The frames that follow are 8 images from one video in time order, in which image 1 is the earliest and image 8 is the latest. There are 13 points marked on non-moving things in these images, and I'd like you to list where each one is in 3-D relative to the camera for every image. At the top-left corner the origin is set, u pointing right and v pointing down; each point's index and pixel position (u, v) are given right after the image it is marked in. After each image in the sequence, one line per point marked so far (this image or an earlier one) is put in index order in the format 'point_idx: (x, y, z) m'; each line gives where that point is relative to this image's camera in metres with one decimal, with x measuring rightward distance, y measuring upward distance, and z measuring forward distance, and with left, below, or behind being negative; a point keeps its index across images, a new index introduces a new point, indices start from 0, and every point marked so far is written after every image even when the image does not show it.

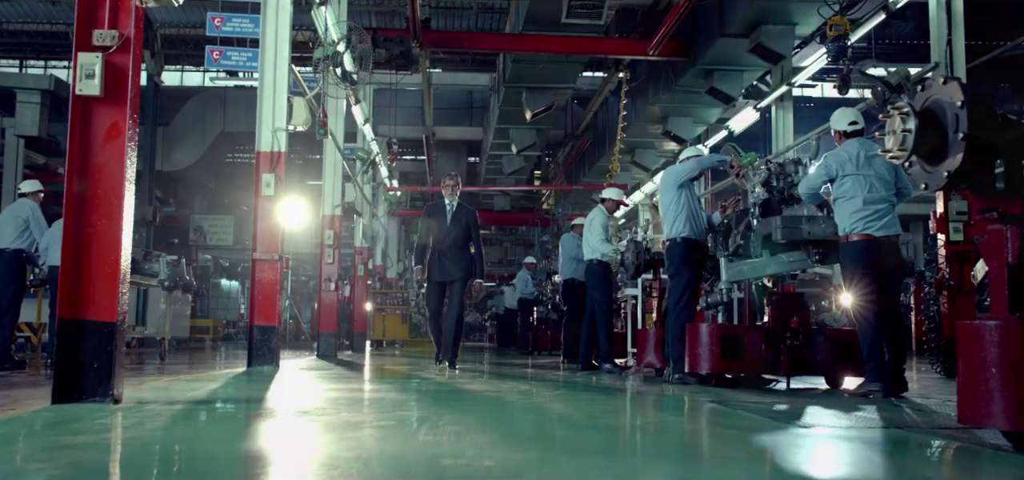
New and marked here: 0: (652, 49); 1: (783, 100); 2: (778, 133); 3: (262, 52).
0: (+1.8, +2.4, +10.3) m
1: (+4.2, +2.2, +12.7) m
2: (+4.1, +1.6, +12.7) m
3: (-2.5, +1.8, +8.0) m
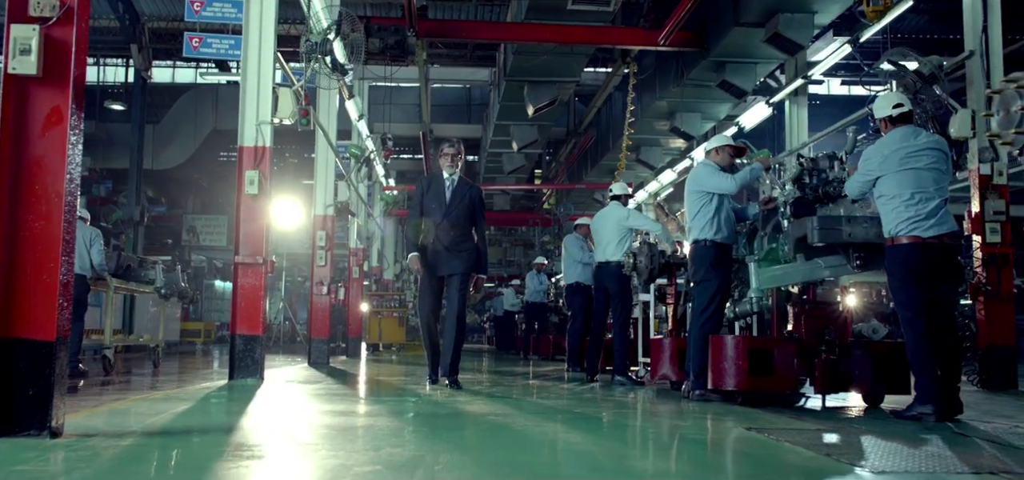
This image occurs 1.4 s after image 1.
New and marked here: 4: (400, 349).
0: (+1.8, +2.4, +9.7) m
1: (+4.2, +2.1, +12.1) m
2: (+4.1, +1.6, +12.1) m
3: (-2.4, +1.8, +7.4) m
4: (-2.5, -2.4, +18.5) m
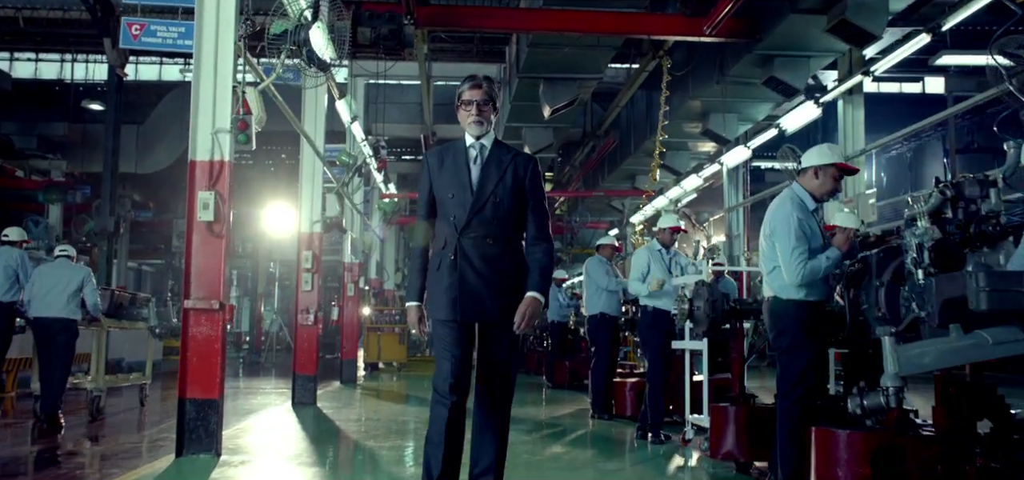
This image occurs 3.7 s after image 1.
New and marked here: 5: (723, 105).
0: (+2.0, +2.1, +8.2) m
1: (+4.4, +1.9, +10.6) m
2: (+4.3, +1.4, +10.6) m
3: (-2.3, +1.5, +5.9) m
4: (-2.3, -2.7, +17.0) m
5: (+2.8, +1.8, +11.2) m
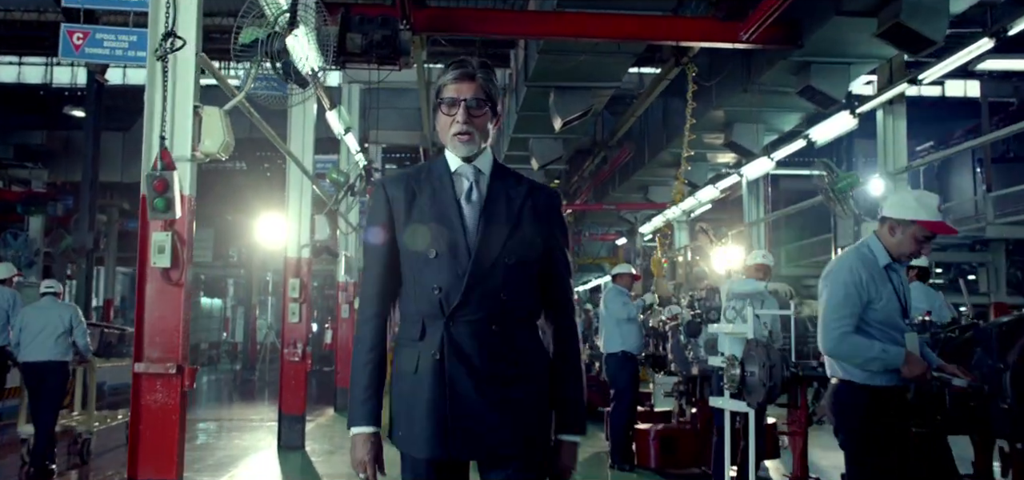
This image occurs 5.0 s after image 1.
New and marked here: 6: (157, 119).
0: (+2.1, +1.8, +7.3) m
1: (+4.5, +1.6, +9.6) m
2: (+4.4, +1.1, +9.6) m
3: (-2.2, +1.2, +5.0) m
4: (-2.2, -2.9, +16.0) m
5: (+2.9, +1.6, +10.2) m
6: (-2.1, +0.7, +4.9) m
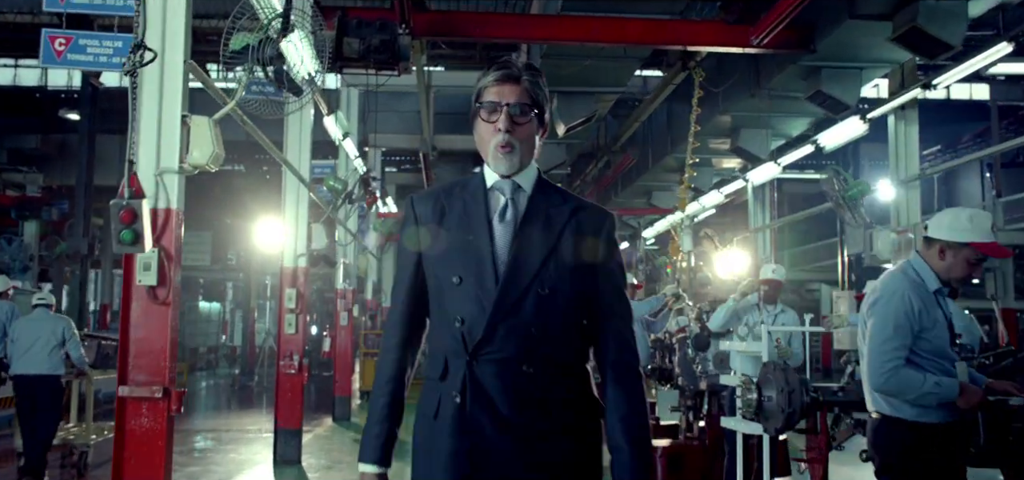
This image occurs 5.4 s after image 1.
0: (+2.1, +1.7, +7.0) m
1: (+4.5, +1.5, +9.4) m
2: (+4.4, +1.0, +9.4) m
3: (-2.2, +1.2, +4.7) m
4: (-2.2, -3.0, +15.8) m
5: (+3.0, +1.5, +10.0) m
6: (-2.1, +0.6, +4.7) m
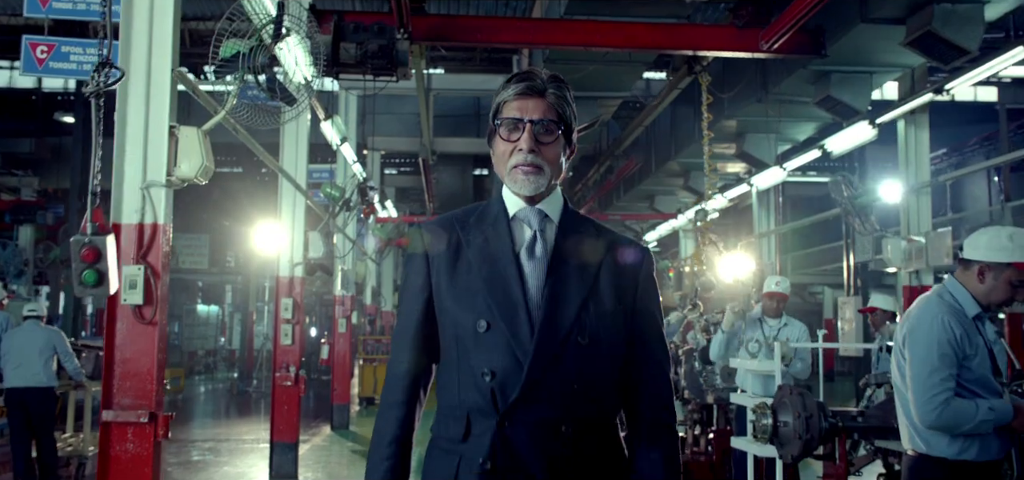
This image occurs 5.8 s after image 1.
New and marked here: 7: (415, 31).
0: (+2.1, +1.6, +6.8) m
1: (+4.5, +1.4, +9.2) m
2: (+4.4, +0.9, +9.2) m
3: (-2.2, +1.1, +4.5) m
4: (-2.1, -3.1, +15.6) m
5: (+3.0, +1.4, +9.8) m
6: (-2.1, +0.5, +4.5) m
7: (-0.8, +1.7, +6.8) m
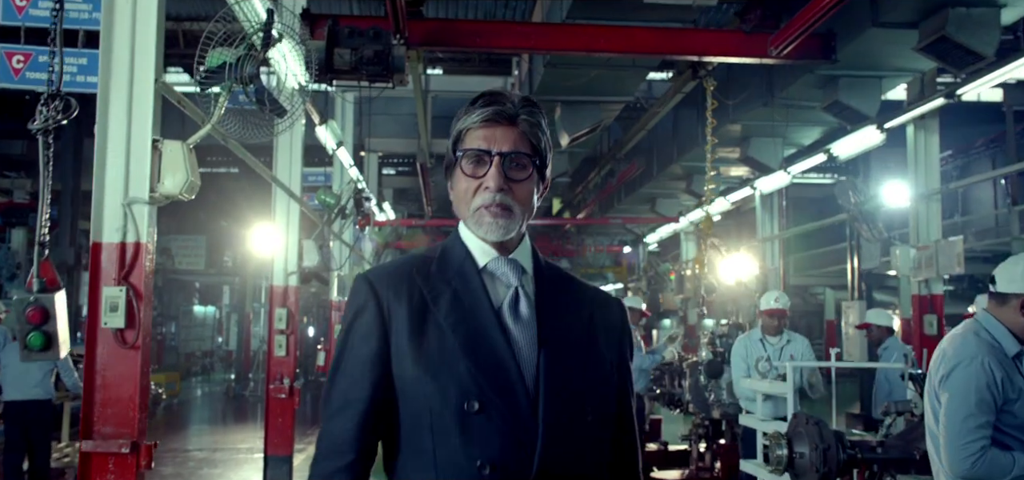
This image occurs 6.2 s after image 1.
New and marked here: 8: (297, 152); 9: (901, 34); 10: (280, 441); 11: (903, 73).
0: (+2.1, +1.5, +6.6) m
1: (+4.5, +1.3, +9.0) m
2: (+4.4, +0.8, +9.0) m
3: (-2.1, +1.0, +4.3) m
4: (-2.2, -3.2, +15.4) m
5: (+3.0, +1.3, +9.6) m
6: (-2.1, +0.4, +4.3) m
7: (-0.8, +1.6, +6.6) m
8: (-2.3, +0.9, +8.7) m
9: (+3.2, +1.7, +6.7) m
10: (-2.4, -2.0, +8.4) m
11: (+3.7, +1.6, +7.8) m
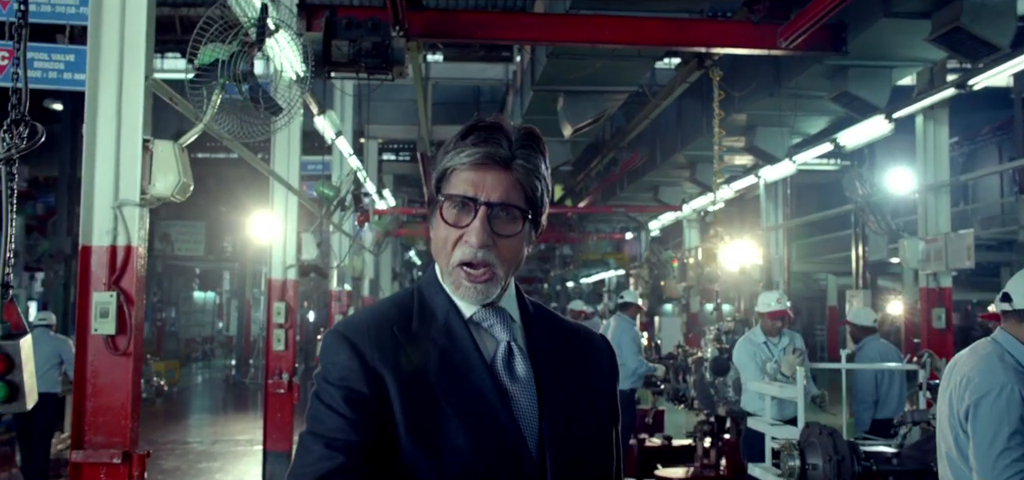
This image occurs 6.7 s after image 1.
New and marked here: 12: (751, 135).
0: (+2.1, +1.6, +6.4) m
1: (+4.5, +1.4, +8.8) m
2: (+4.4, +0.9, +8.8) m
3: (-2.1, +0.9, +4.1) m
4: (-2.1, -3.0, +15.3) m
5: (+3.0, +1.4, +9.4) m
6: (-2.1, +0.4, +4.1) m
7: (-0.8, +1.7, +6.4) m
8: (-2.3, +1.0, +8.6) m
9: (+3.2, +1.7, +6.6) m
10: (-2.4, -2.0, +8.3) m
11: (+3.7, +1.6, +7.6) m
12: (+2.9, +1.3, +10.1) m
